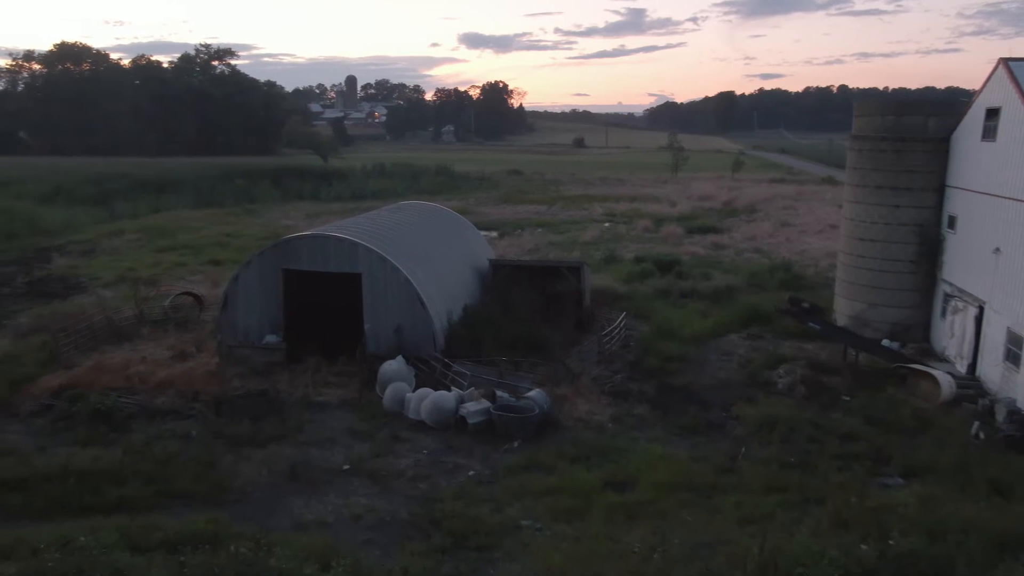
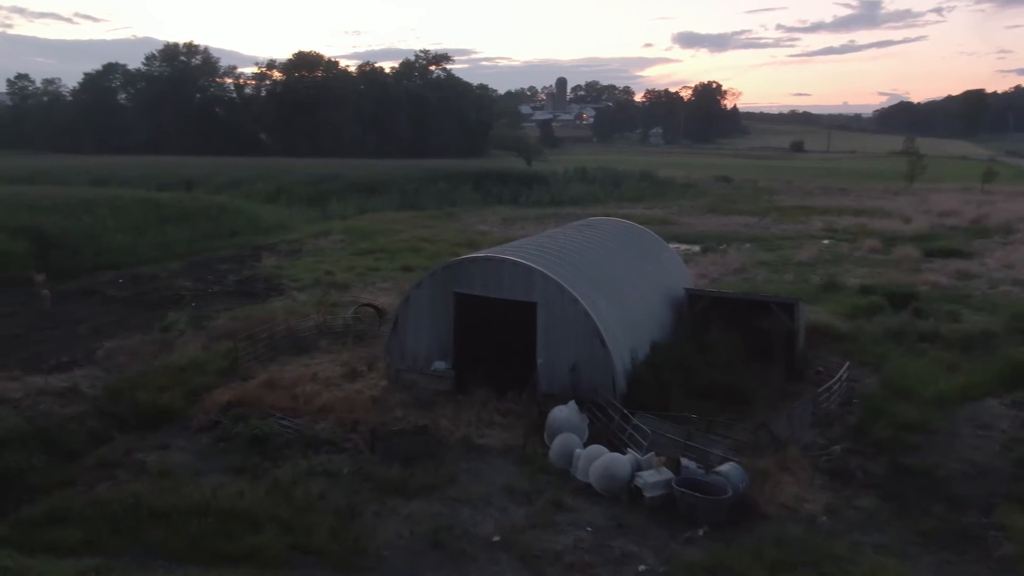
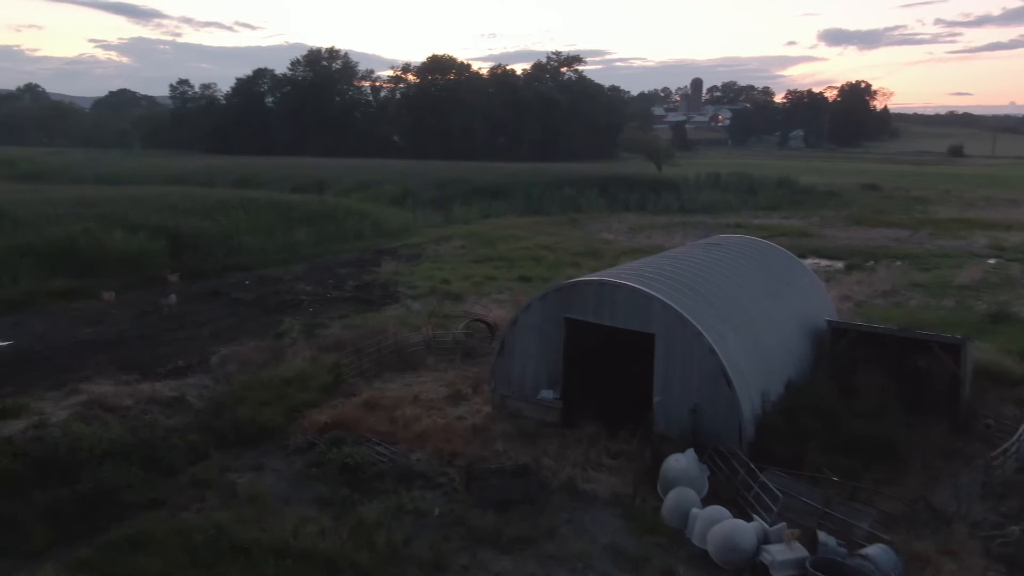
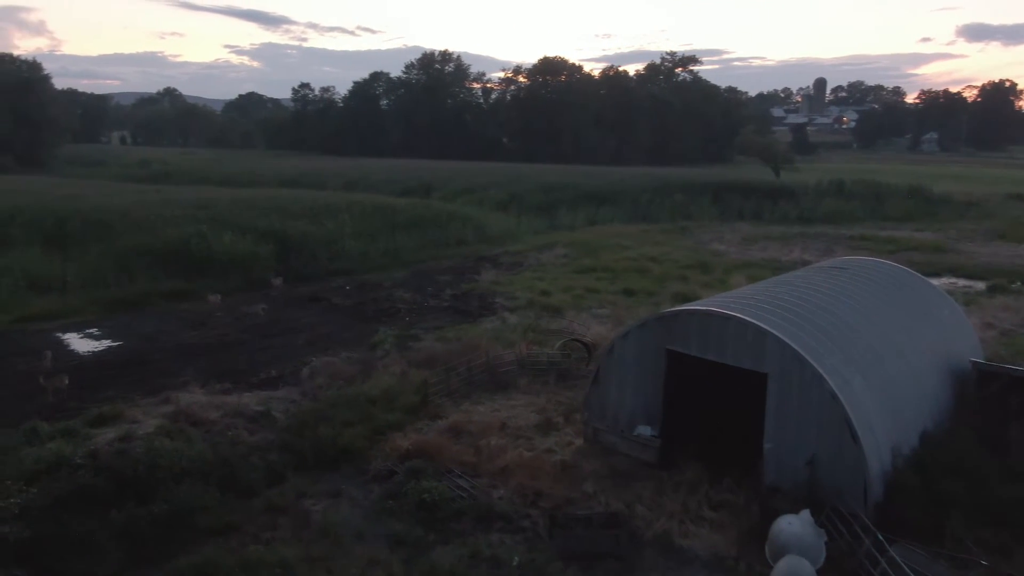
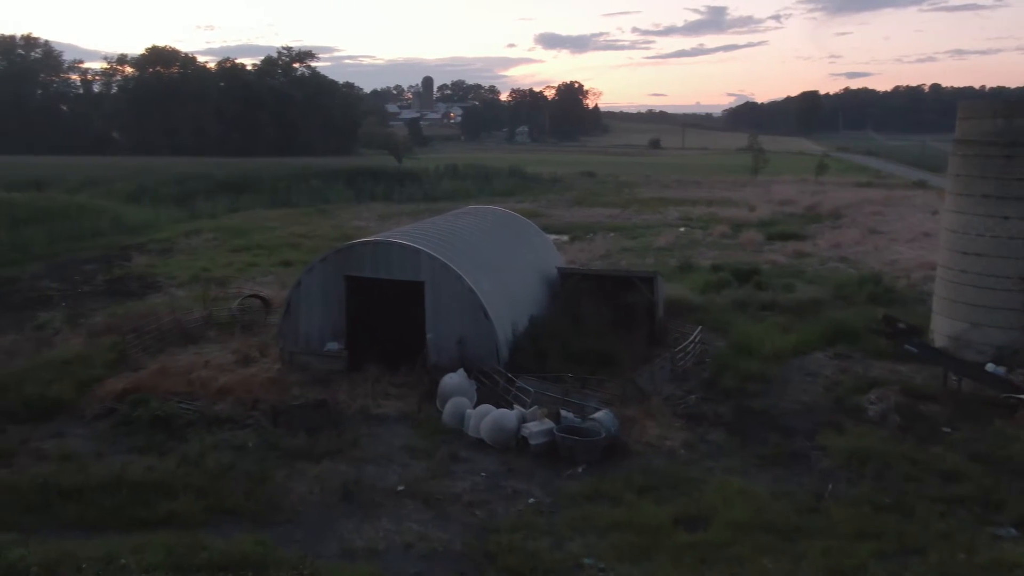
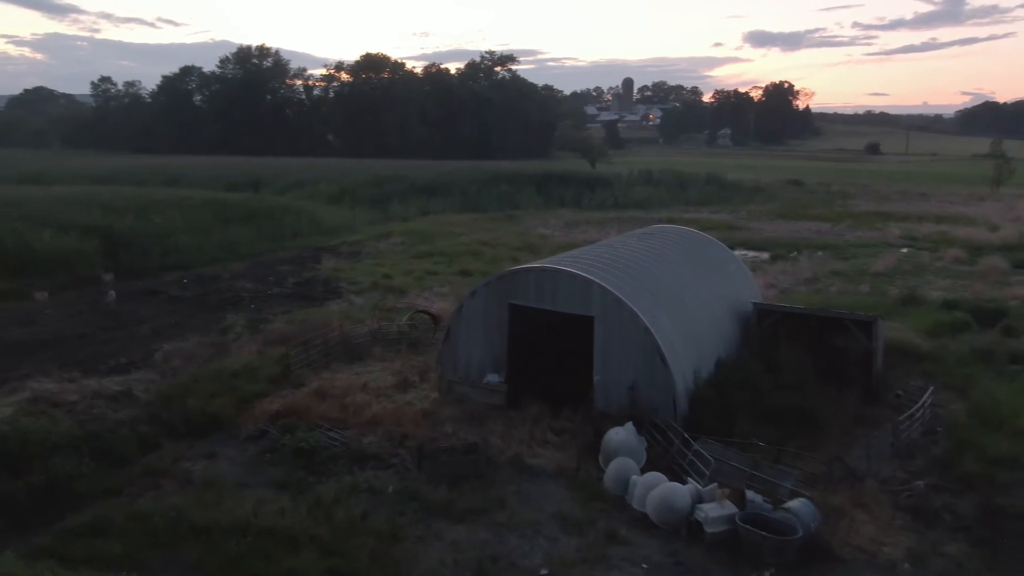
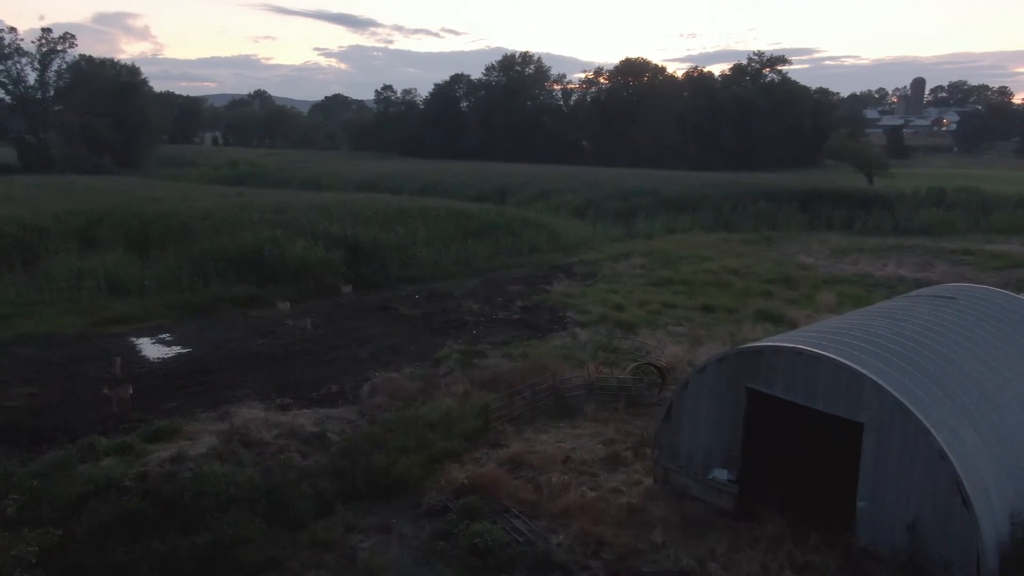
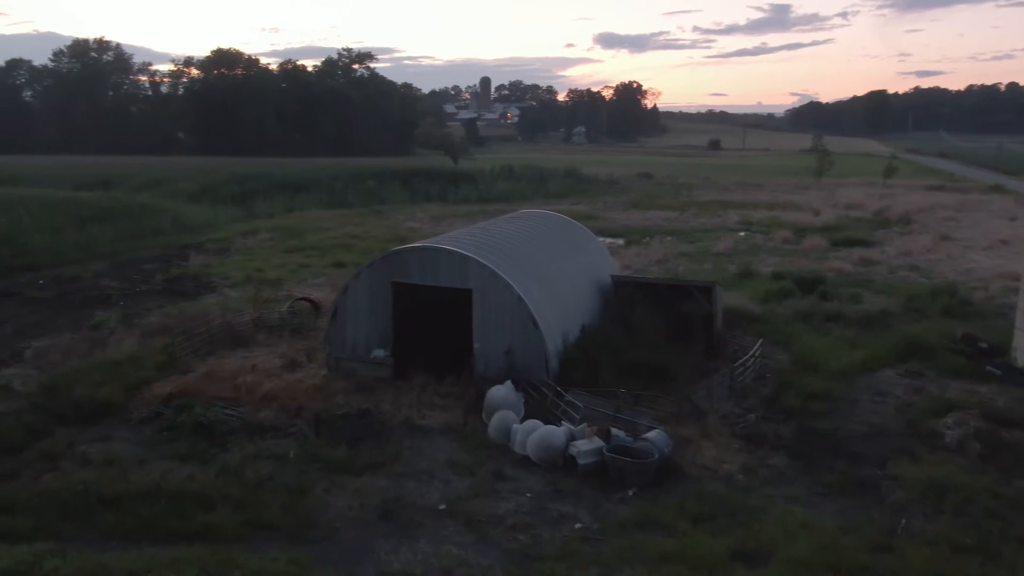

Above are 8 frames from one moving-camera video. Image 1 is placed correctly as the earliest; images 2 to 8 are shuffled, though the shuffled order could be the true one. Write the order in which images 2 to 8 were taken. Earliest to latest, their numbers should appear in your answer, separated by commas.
5, 8, 2, 6, 3, 4, 7
